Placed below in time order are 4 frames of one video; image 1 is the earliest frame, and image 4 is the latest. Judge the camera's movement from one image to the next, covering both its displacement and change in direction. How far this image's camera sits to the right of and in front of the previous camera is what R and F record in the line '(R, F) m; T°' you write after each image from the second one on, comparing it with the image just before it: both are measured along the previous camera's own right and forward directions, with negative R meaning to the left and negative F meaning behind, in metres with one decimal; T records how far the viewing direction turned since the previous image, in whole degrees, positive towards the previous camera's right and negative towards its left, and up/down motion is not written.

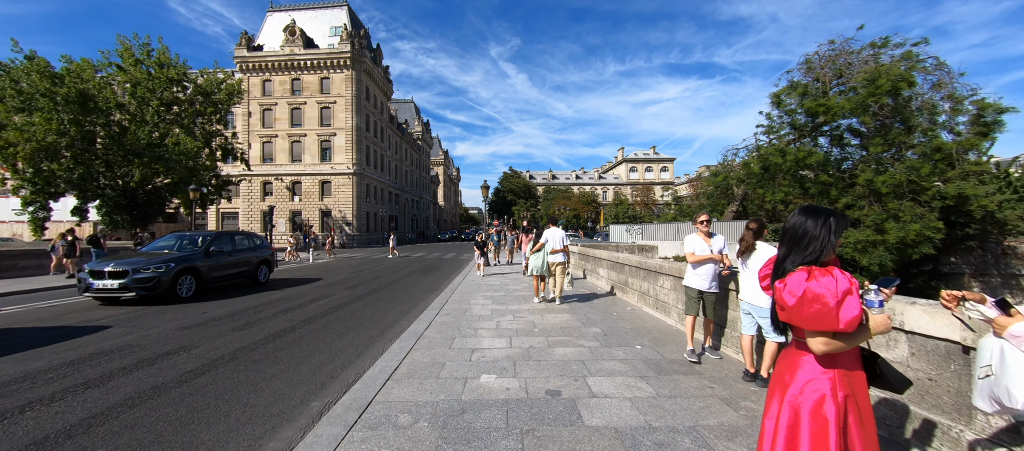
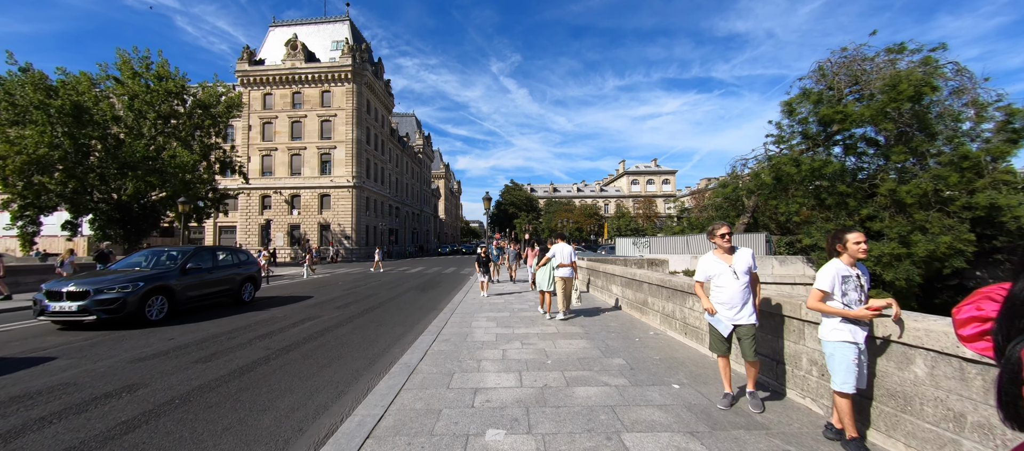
(-0.1, +0.8) m; 0°
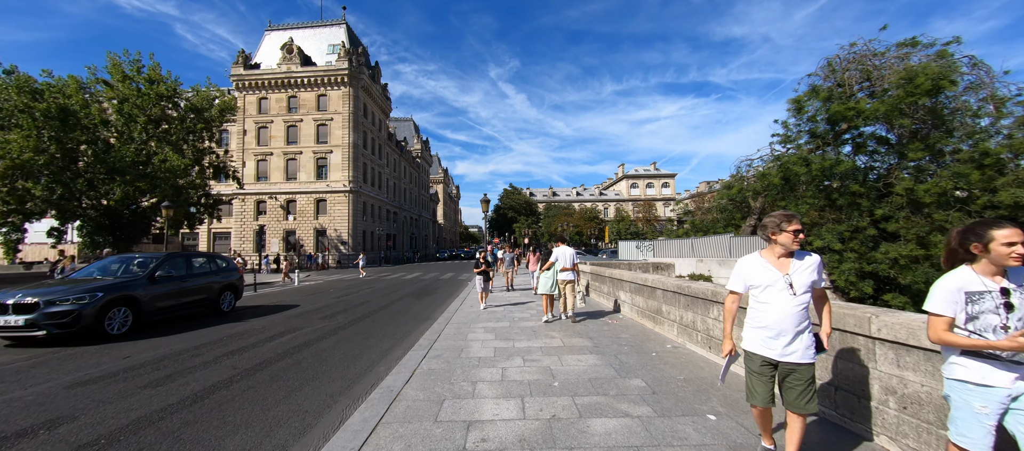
(0.0, +0.7) m; 0°
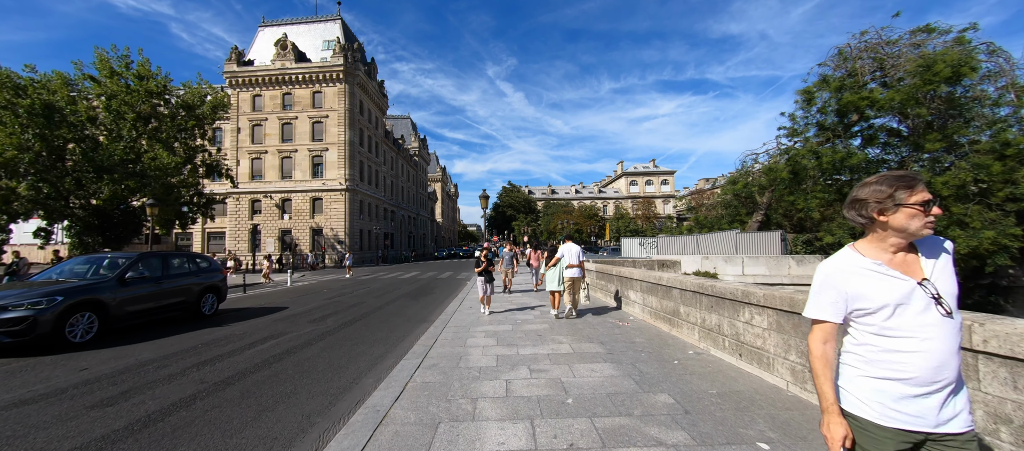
(-0.1, +0.6) m; 0°
